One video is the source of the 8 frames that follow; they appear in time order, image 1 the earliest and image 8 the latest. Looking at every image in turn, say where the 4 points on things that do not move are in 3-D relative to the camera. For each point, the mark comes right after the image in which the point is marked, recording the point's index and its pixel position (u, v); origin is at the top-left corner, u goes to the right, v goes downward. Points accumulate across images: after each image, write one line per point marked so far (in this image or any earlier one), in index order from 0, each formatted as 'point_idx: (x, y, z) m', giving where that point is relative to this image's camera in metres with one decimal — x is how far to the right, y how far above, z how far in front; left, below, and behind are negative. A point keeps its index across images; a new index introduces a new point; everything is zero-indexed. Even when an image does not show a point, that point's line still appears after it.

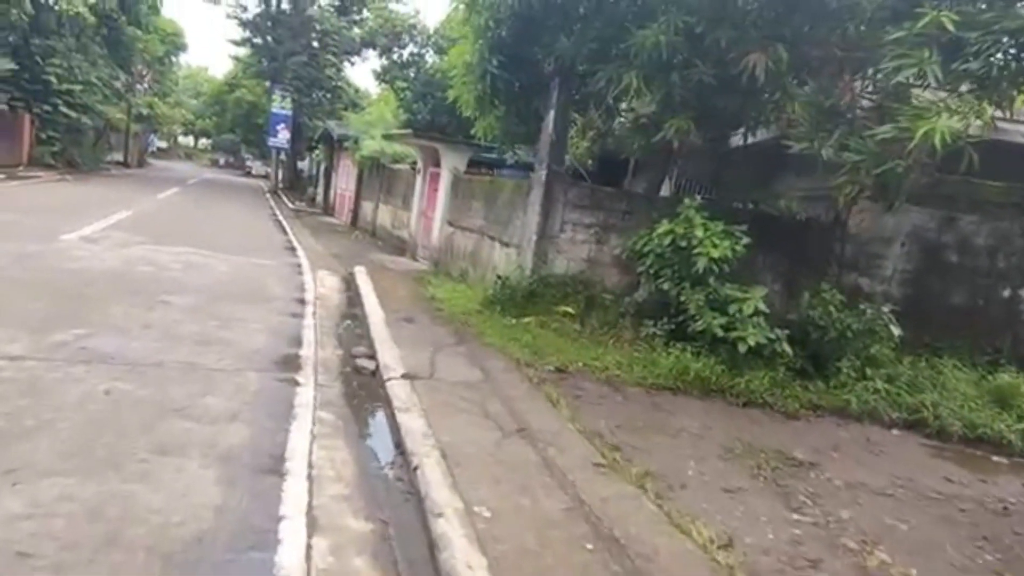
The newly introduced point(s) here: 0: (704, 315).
0: (+2.3, -0.3, +7.2) m
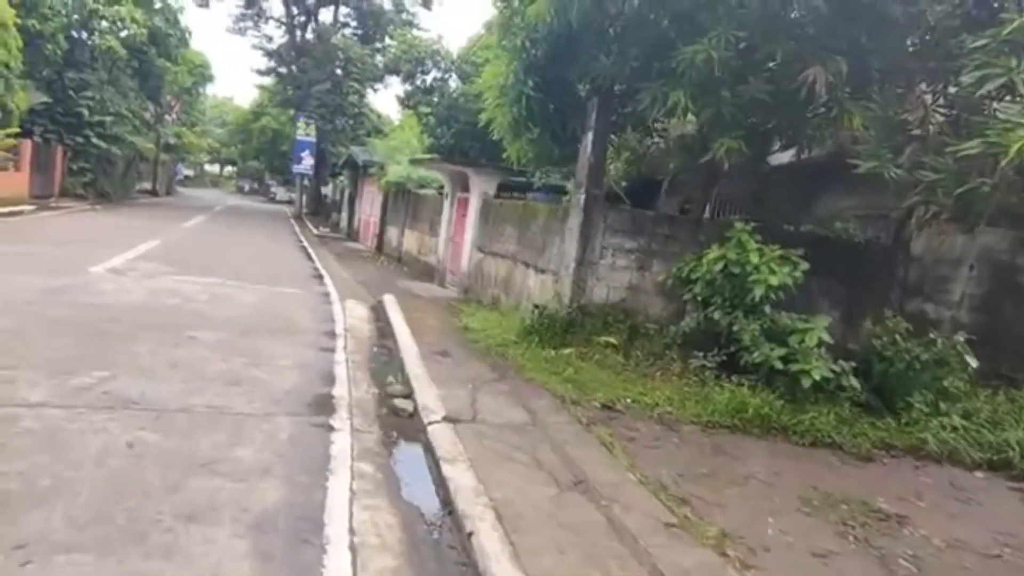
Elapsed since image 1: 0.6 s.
0: (+2.8, -0.7, +6.7) m
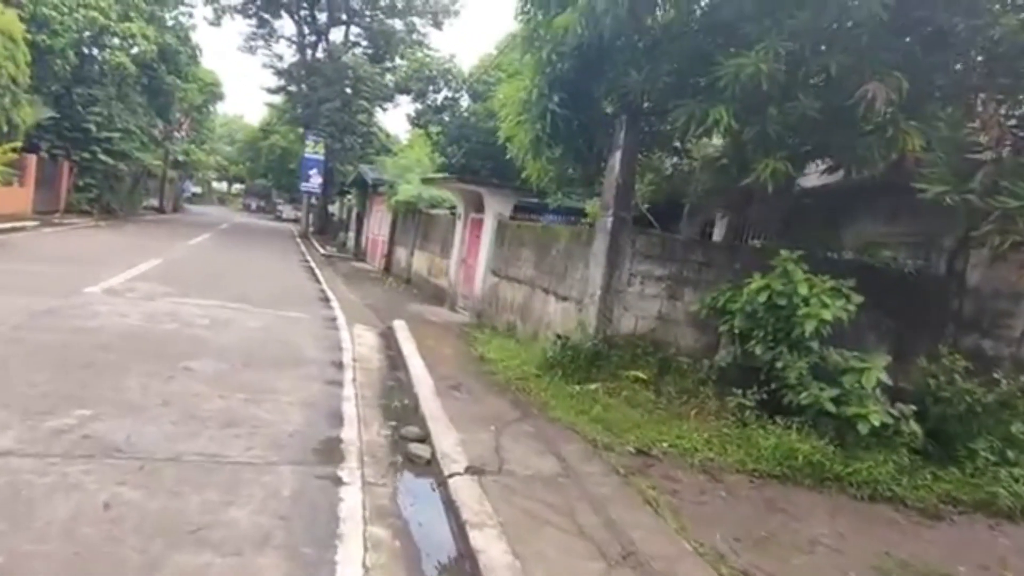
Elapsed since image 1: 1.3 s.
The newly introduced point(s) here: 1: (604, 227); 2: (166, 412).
0: (+3.1, -1.0, +6.1) m
1: (+1.2, +0.8, +7.7) m
2: (-2.8, -1.0, +4.8) m
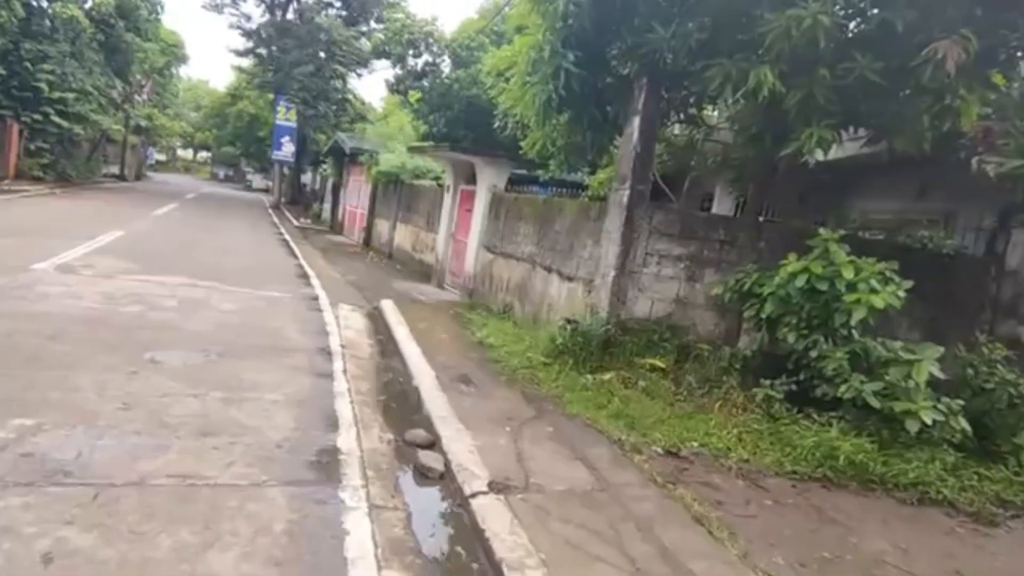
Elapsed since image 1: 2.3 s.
0: (+3.2, -0.9, +5.6) m
1: (+1.2, +1.0, +7.1) m
2: (-2.6, -0.9, +4.0) m
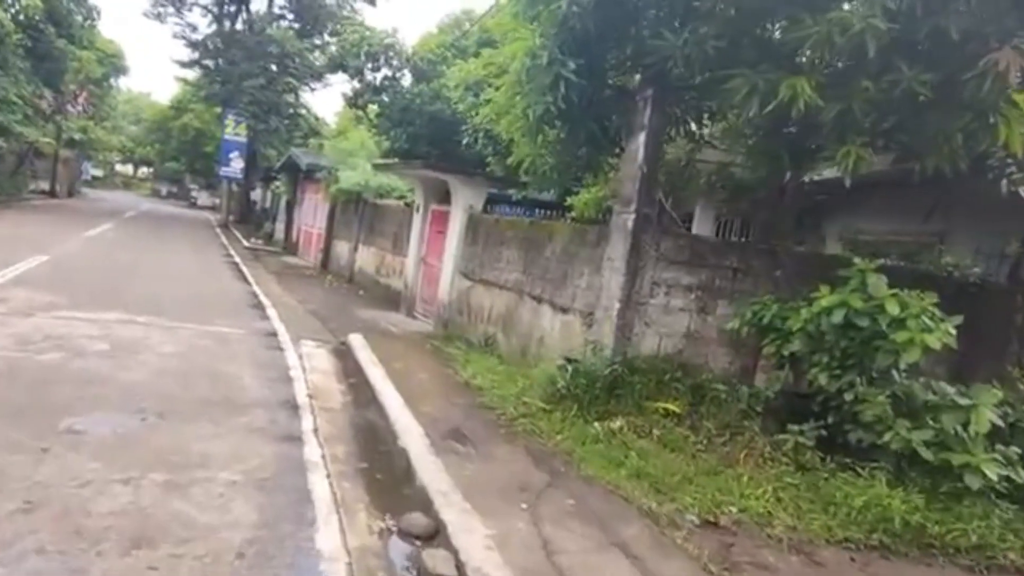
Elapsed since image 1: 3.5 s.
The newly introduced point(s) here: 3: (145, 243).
0: (+3.2, -1.2, +5.0) m
1: (+1.2, +0.7, +6.4) m
2: (-2.4, -1.2, +3.0) m
3: (-11.0, +1.3, +17.8) m
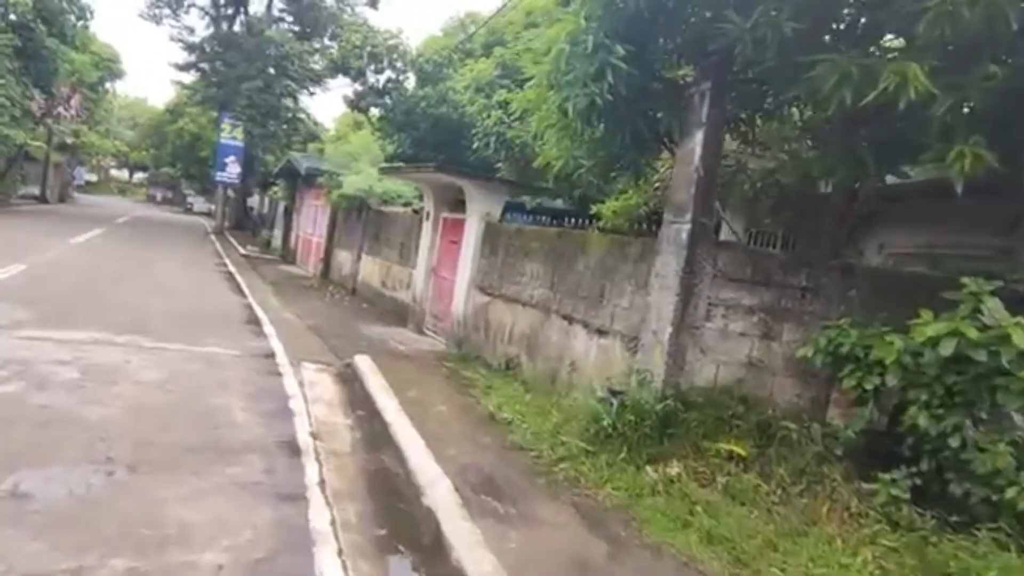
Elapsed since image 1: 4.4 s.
0: (+3.5, -1.4, +4.2) m
1: (+1.5, +0.5, +5.5) m
2: (-2.1, -1.3, +2.1) m
3: (-10.7, +1.1, +16.9) m
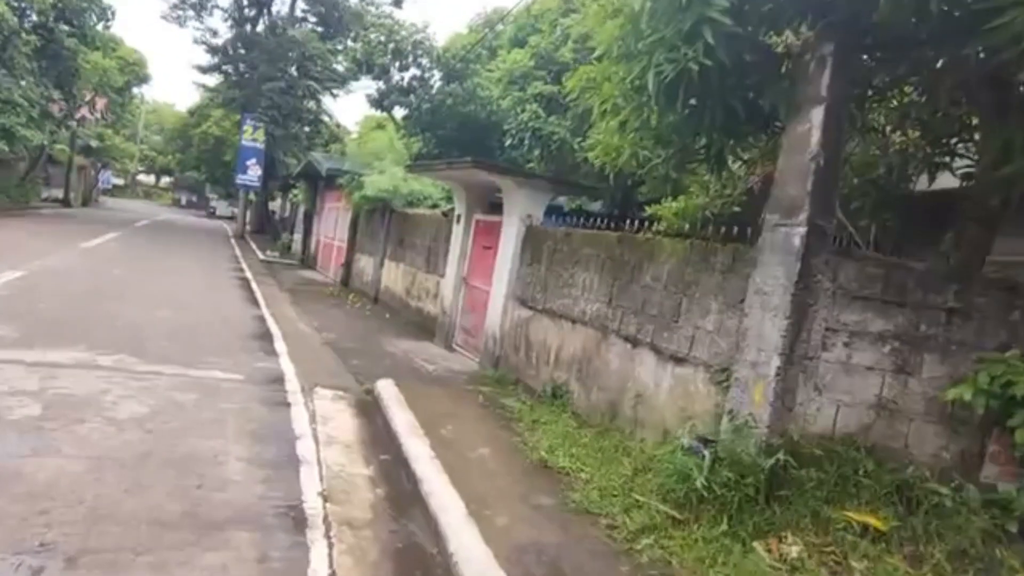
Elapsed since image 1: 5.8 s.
0: (+3.9, -1.5, +2.9) m
1: (+1.9, +0.3, +4.4) m
2: (-1.8, -1.4, +1.1) m
3: (-9.8, +0.9, +16.2) m
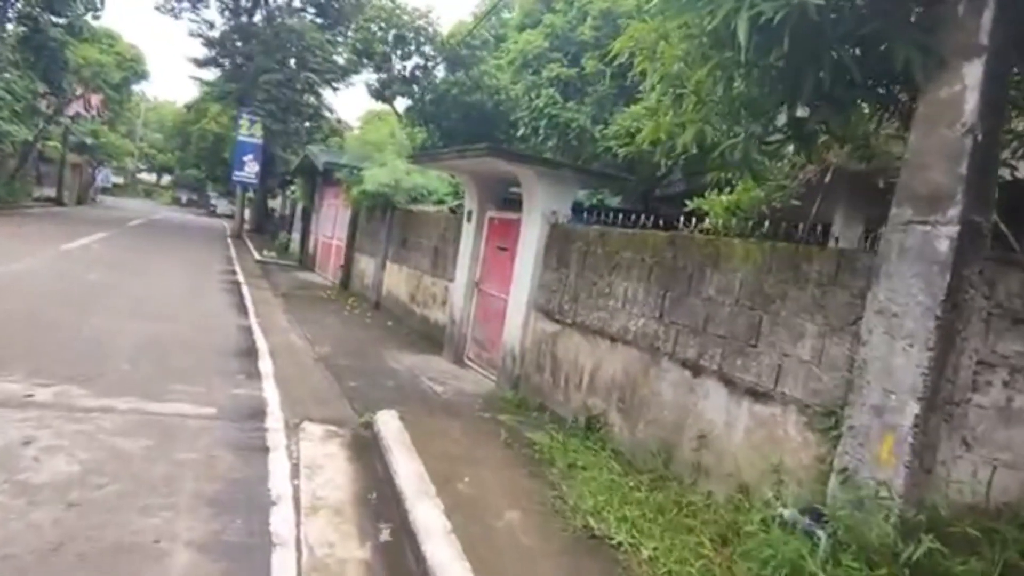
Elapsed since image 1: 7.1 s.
0: (+4.2, -1.6, +1.8) m
1: (+2.2, +0.2, +3.2) m
2: (-1.5, -1.6, 0.0) m
3: (-9.5, +0.8, +15.1) m
